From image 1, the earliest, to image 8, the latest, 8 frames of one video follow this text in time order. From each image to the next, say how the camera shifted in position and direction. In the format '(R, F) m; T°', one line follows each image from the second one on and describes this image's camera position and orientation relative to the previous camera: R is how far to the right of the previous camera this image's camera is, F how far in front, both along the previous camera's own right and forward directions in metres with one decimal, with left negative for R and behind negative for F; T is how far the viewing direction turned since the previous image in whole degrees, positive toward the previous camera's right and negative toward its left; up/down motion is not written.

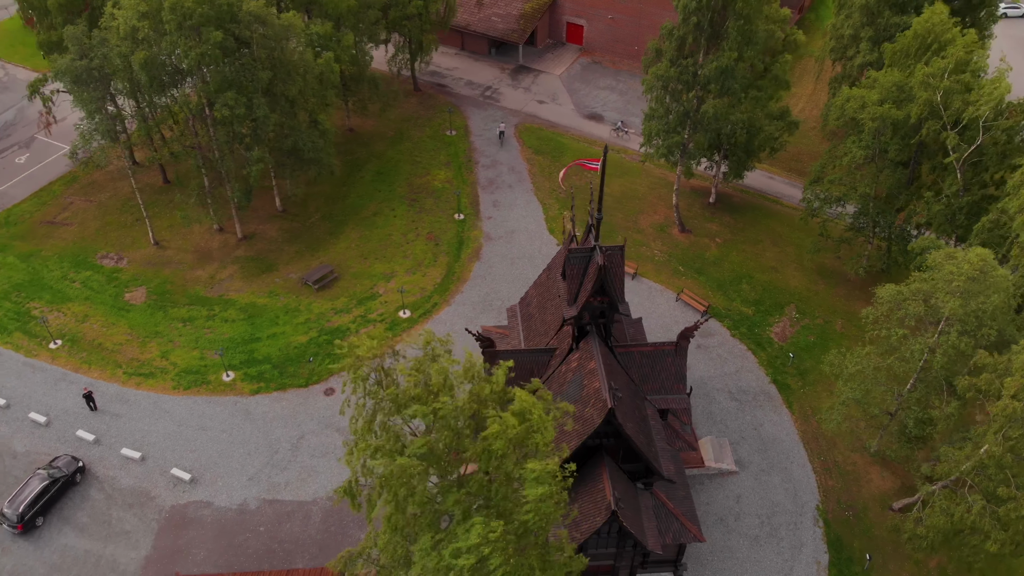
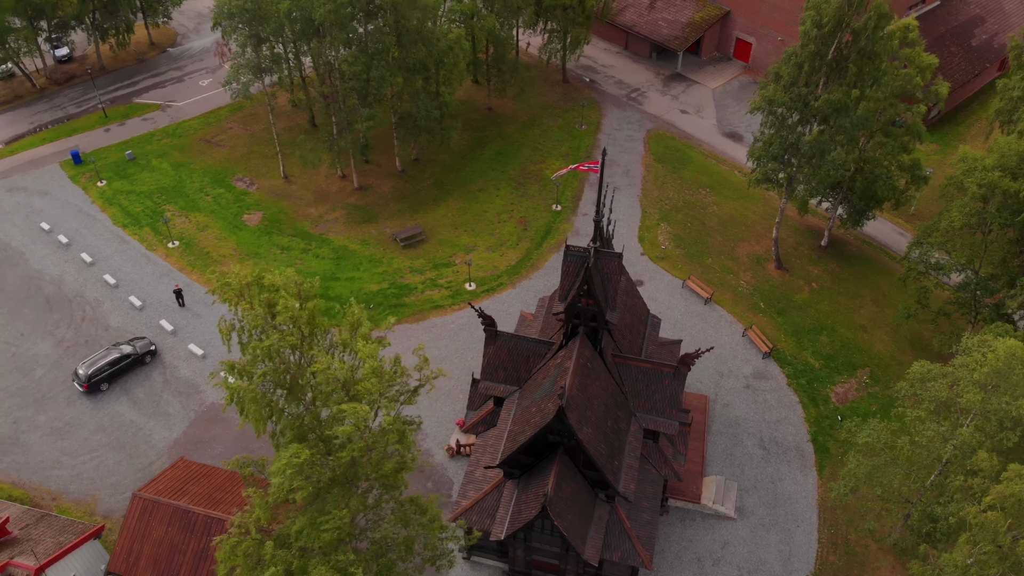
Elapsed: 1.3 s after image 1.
(+8.0, +0.3) m; -14°
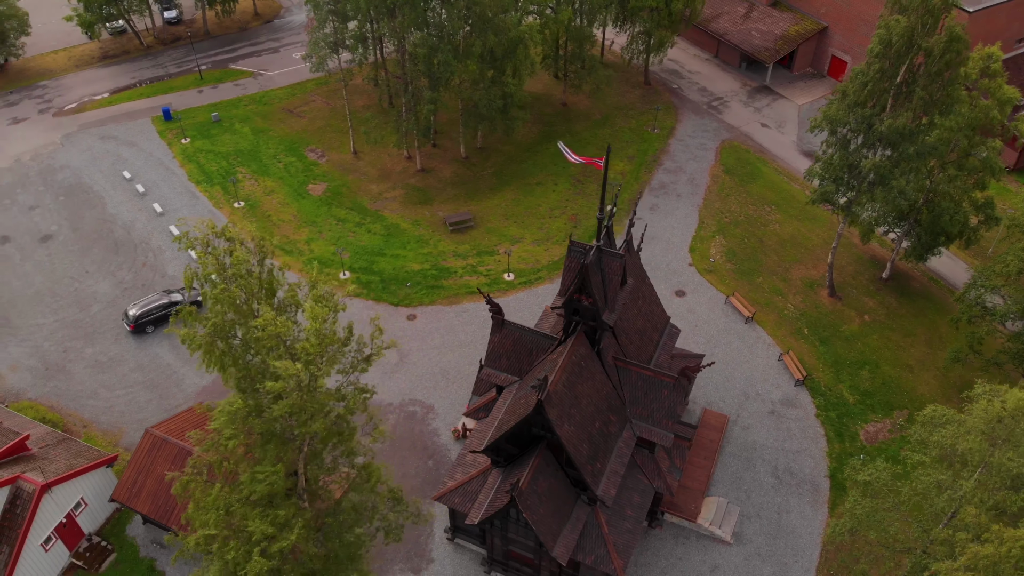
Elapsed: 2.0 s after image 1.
(+4.1, +0.2) m; -7°
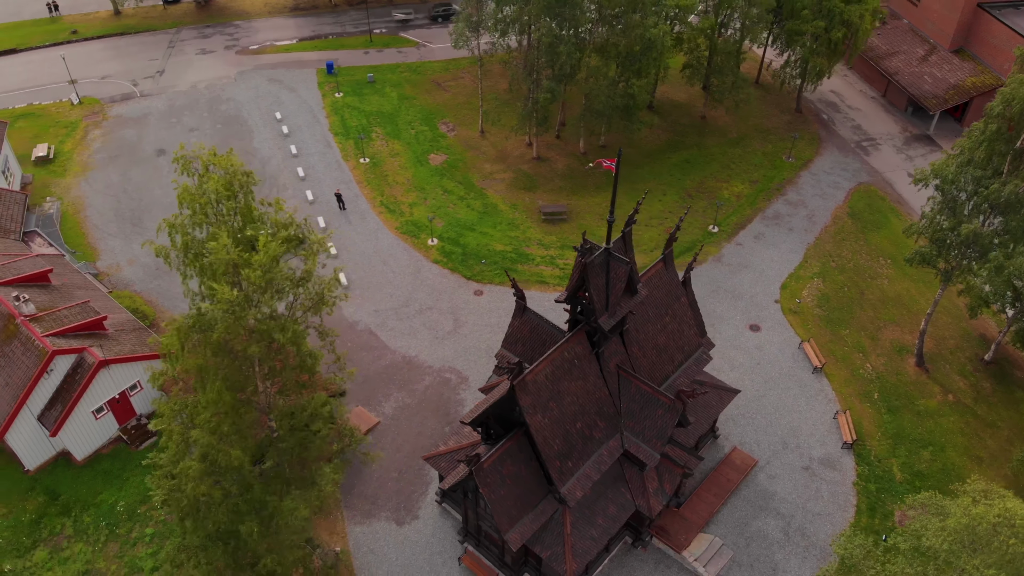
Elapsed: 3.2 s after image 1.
(+7.0, +0.2) m; -13°
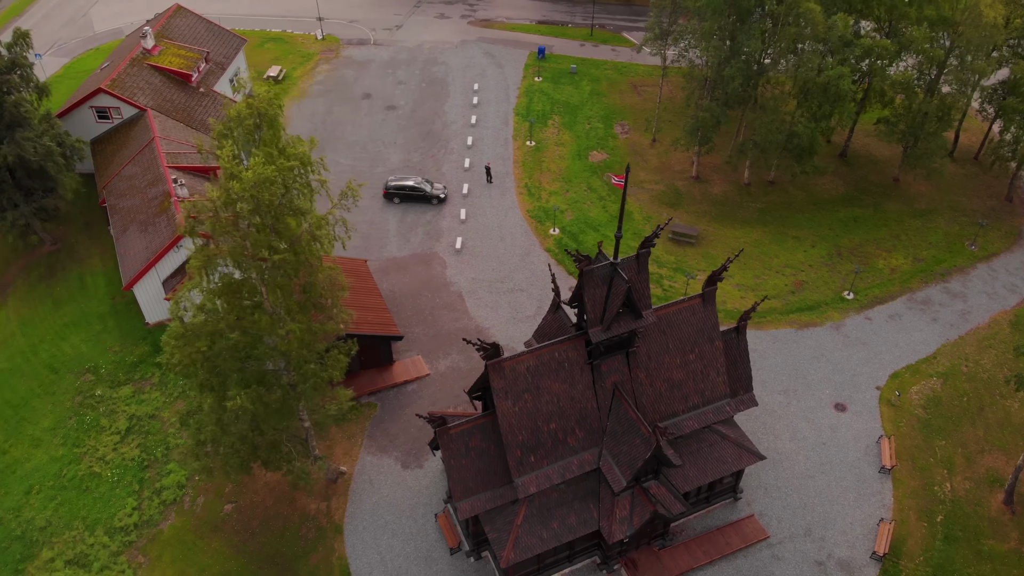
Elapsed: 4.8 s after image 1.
(+9.4, +0.5) m; -18°
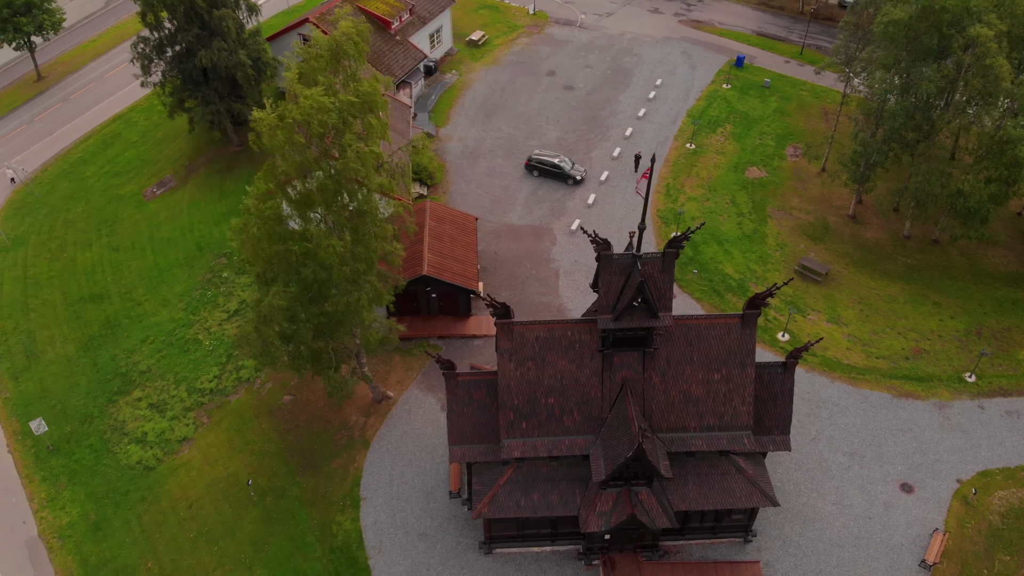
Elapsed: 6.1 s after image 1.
(+8.0, +0.2) m; -16°
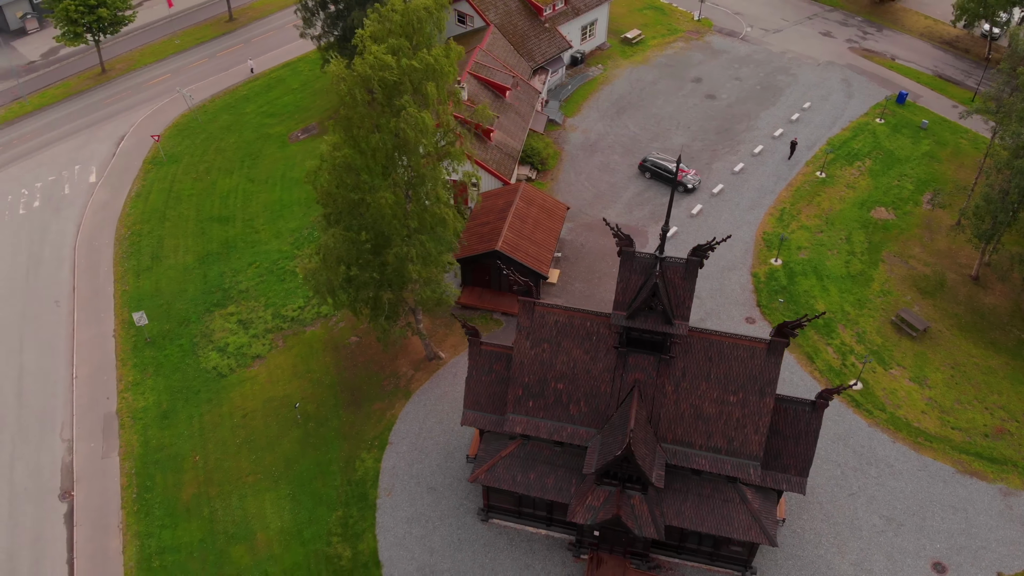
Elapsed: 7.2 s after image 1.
(+5.9, -0.3) m; -12°
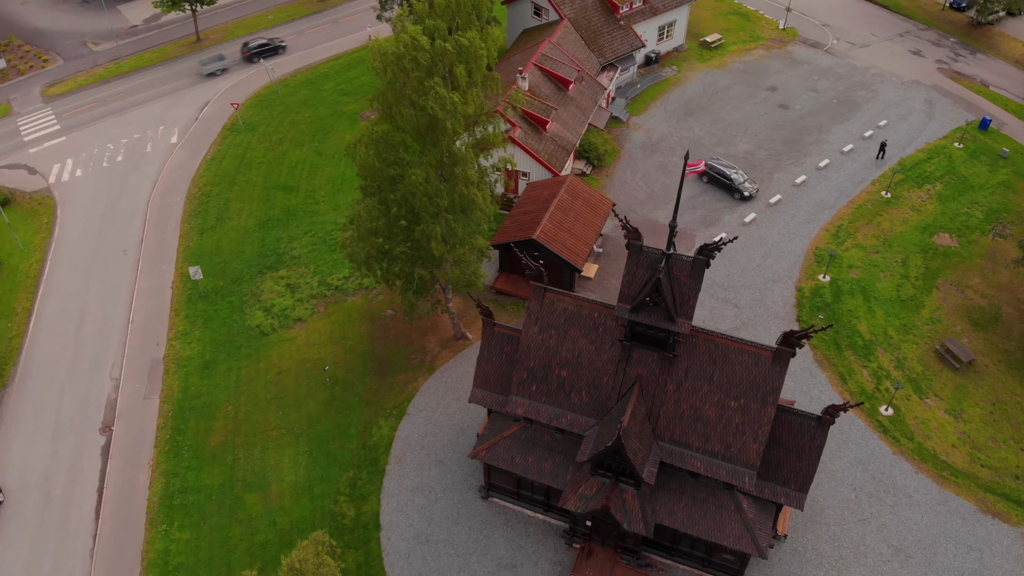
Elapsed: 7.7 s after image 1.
(+3.2, -0.5) m; -6°
